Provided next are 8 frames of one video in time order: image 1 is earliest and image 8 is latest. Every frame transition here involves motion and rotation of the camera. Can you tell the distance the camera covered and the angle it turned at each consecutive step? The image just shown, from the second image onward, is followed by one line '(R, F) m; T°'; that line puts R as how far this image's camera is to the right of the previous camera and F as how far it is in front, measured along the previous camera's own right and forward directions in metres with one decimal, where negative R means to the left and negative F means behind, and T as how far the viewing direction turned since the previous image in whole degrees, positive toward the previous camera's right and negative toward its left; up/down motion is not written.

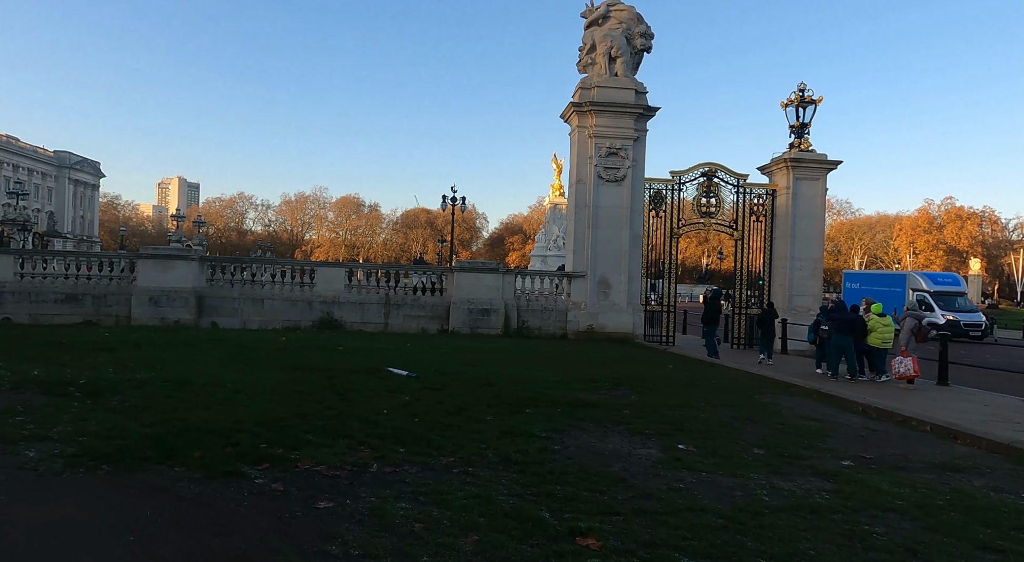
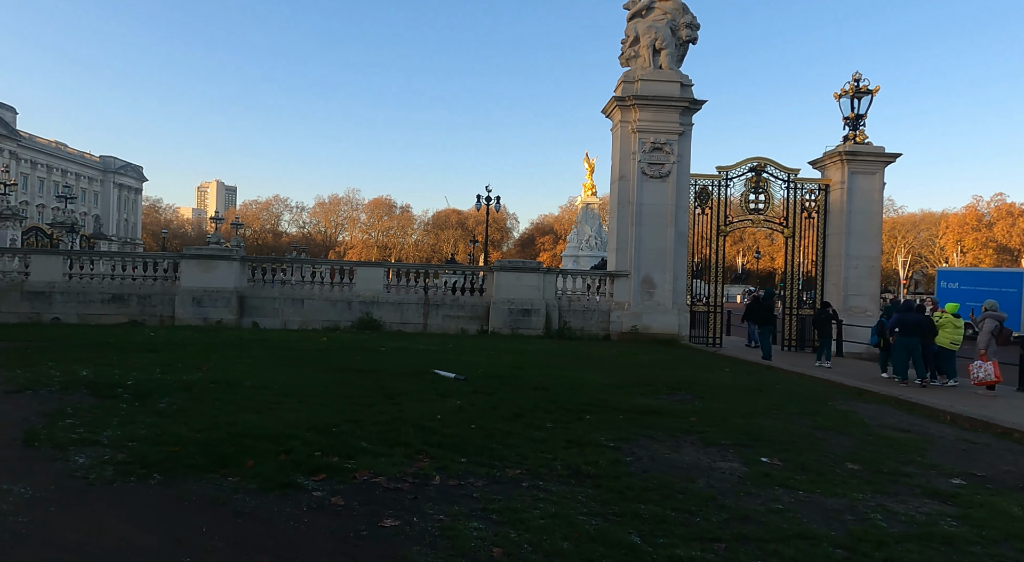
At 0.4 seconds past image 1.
(-0.3, +0.3) m; -3°
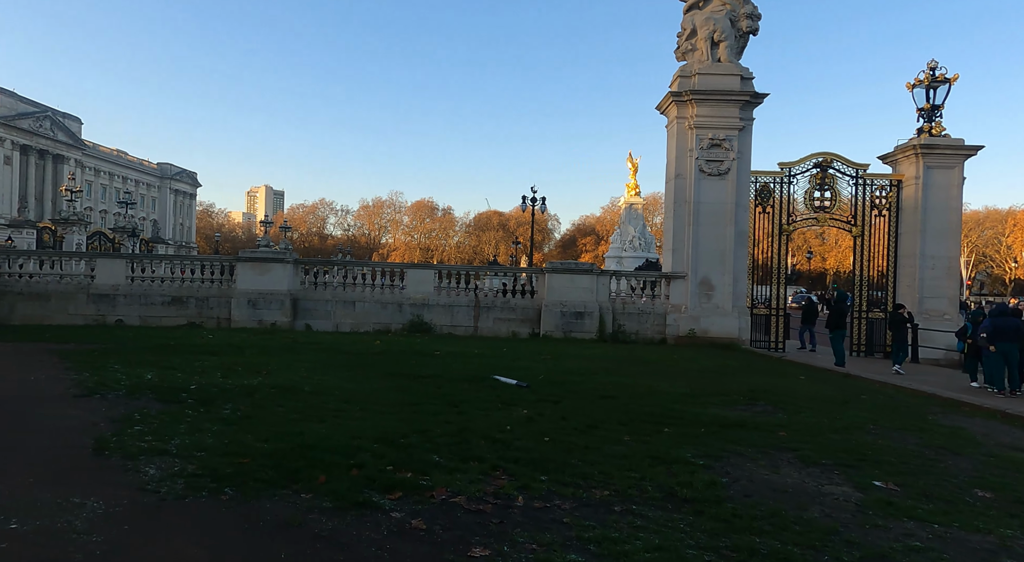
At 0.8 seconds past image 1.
(-0.3, +0.3) m; -4°
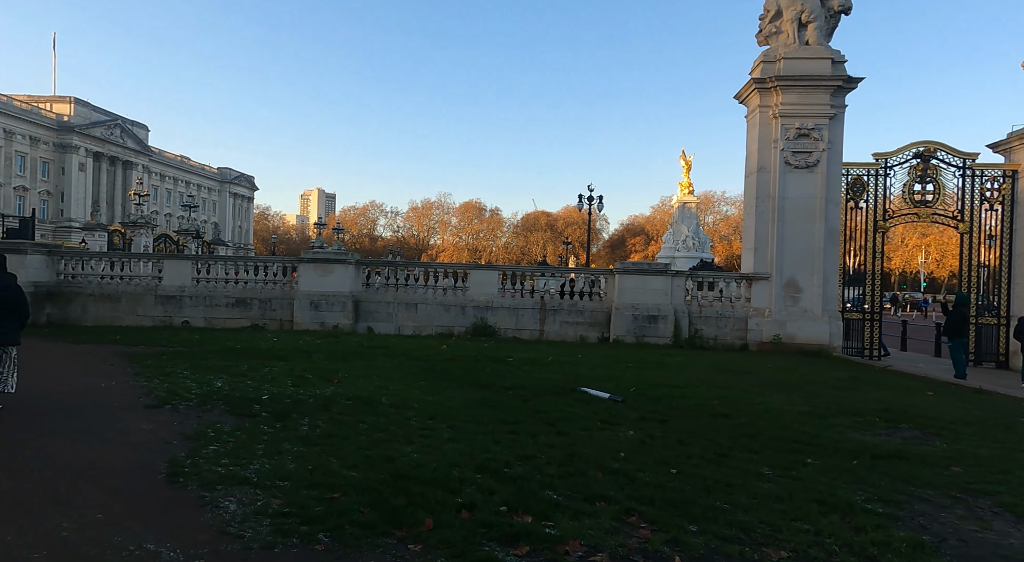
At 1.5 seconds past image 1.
(-0.5, +0.7) m; -4°
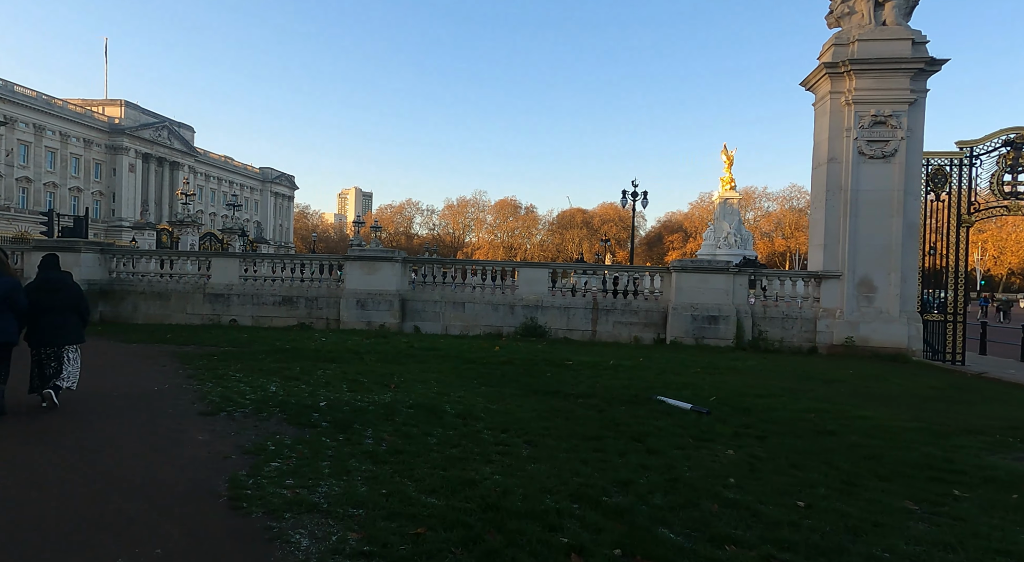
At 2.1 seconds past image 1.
(-0.4, +0.5) m; -3°
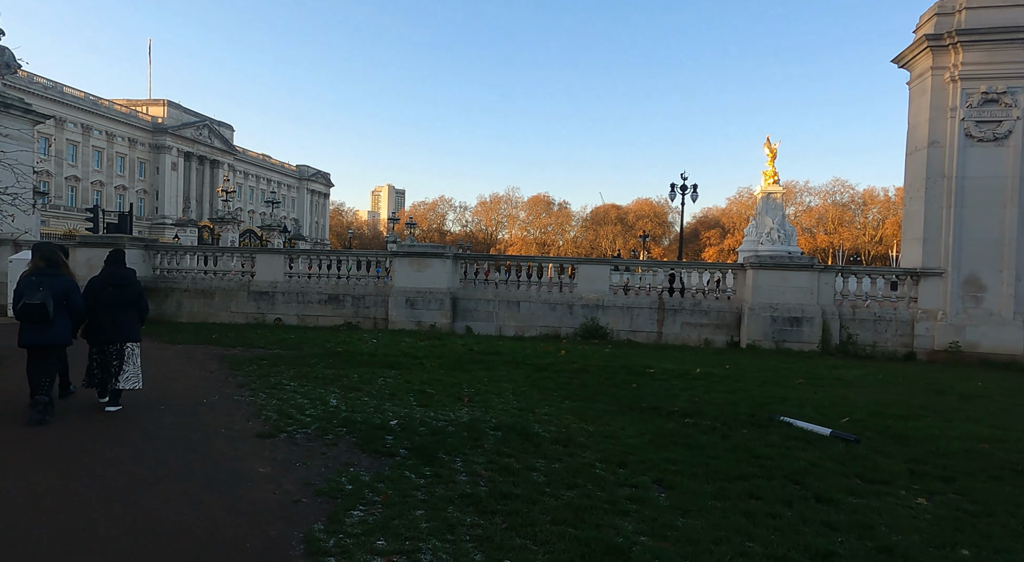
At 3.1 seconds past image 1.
(-0.6, +1.0) m; -3°
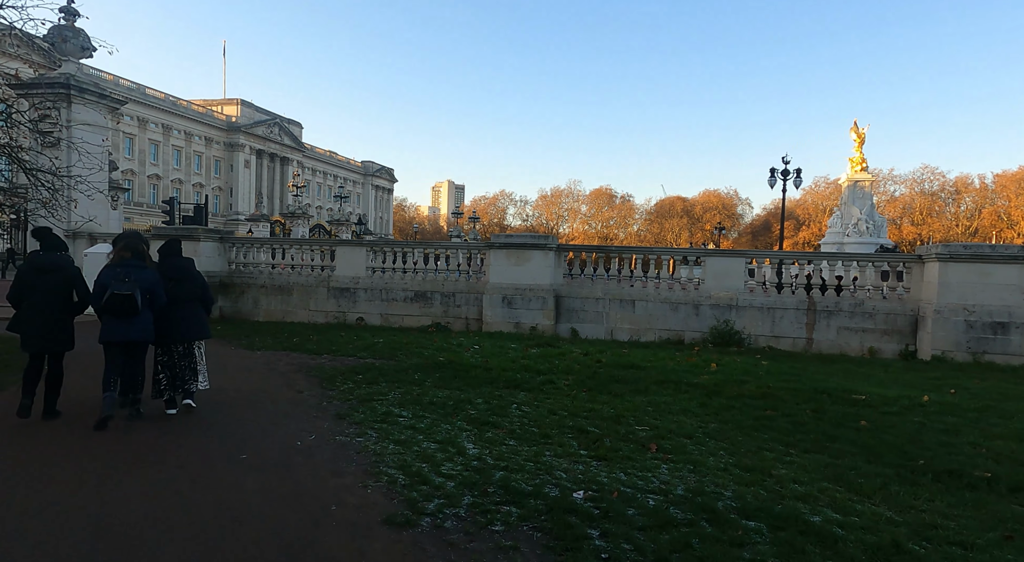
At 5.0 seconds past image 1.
(-1.1, +2.0) m; -5°
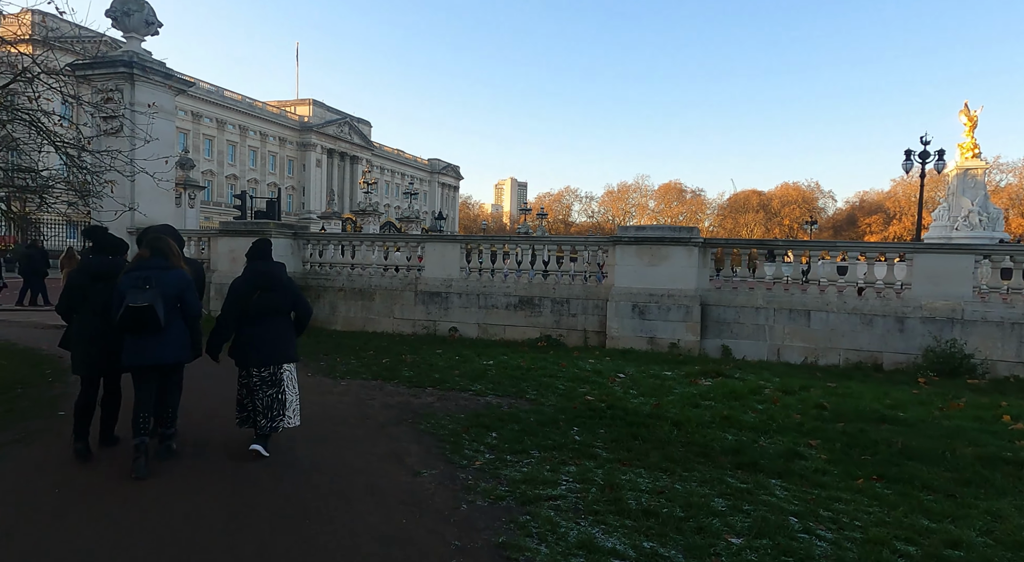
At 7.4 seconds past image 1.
(-1.2, +2.6) m; -6°
